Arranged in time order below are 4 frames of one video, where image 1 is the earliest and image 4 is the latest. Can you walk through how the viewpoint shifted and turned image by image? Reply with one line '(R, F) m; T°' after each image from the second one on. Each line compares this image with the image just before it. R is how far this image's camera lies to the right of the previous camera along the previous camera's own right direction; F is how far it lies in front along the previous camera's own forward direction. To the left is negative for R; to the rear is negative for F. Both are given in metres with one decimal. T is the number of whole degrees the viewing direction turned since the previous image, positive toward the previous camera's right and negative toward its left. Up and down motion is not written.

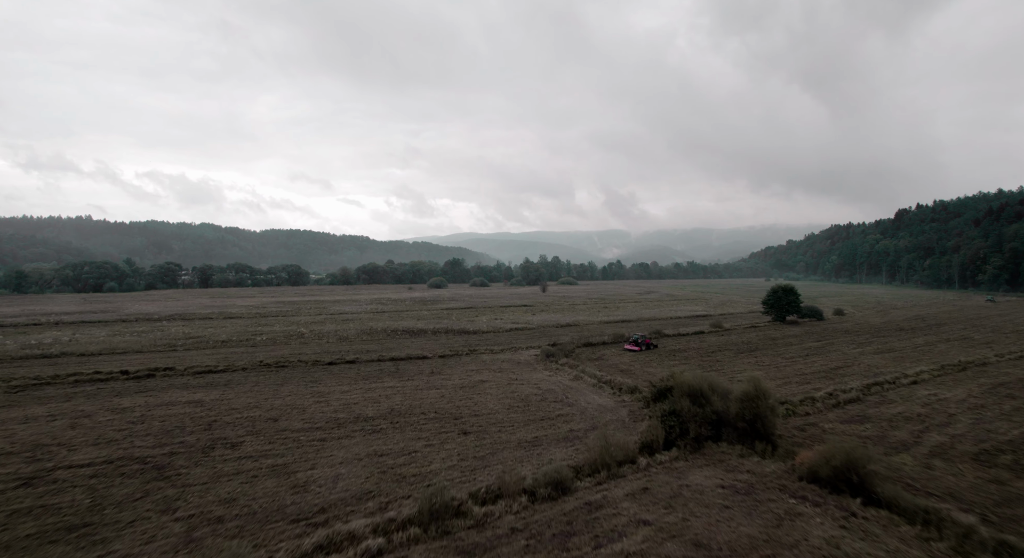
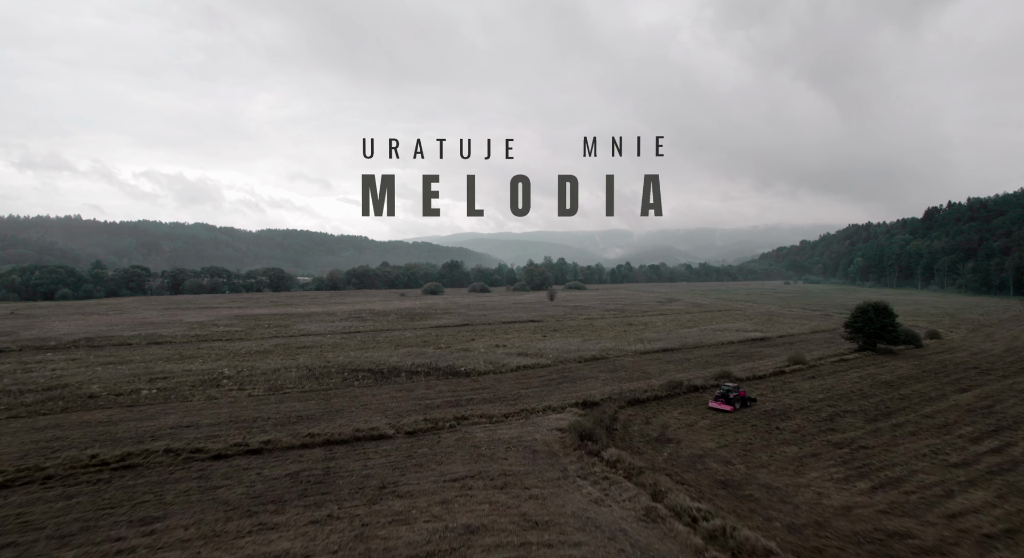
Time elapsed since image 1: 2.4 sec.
(-0.3, +10.4) m; 0°
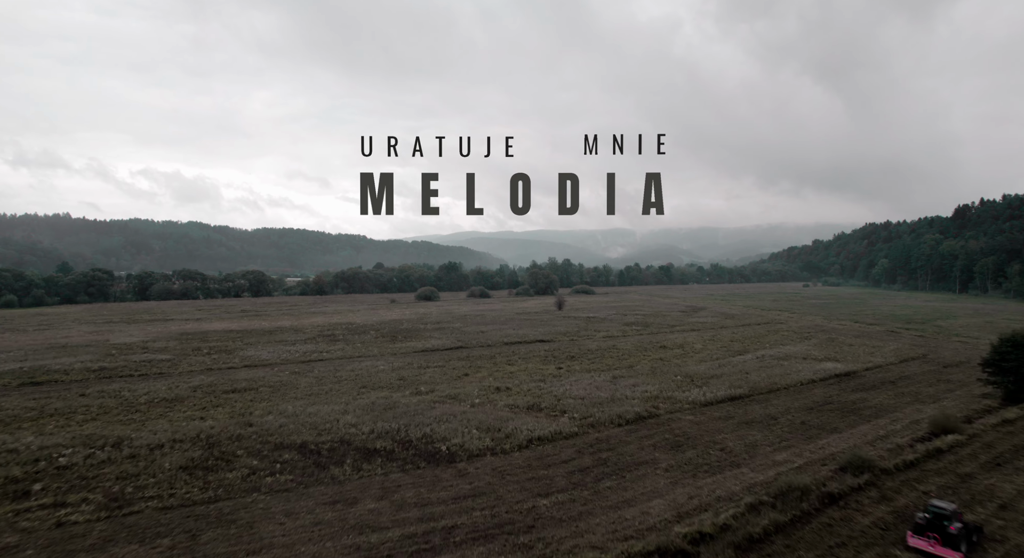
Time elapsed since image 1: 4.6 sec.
(-0.3, +9.7) m; 0°
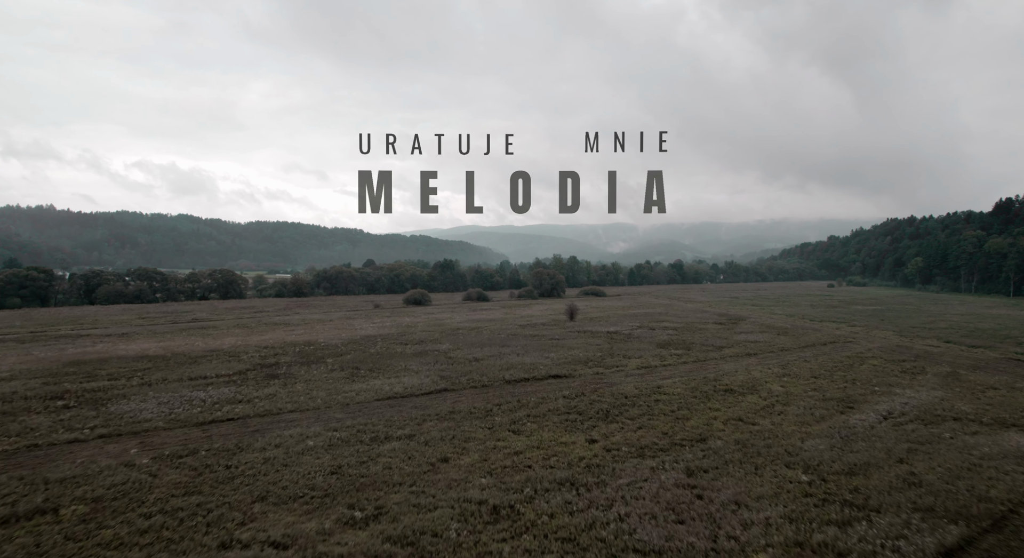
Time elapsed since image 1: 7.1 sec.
(-0.3, +12.0) m; 0°
